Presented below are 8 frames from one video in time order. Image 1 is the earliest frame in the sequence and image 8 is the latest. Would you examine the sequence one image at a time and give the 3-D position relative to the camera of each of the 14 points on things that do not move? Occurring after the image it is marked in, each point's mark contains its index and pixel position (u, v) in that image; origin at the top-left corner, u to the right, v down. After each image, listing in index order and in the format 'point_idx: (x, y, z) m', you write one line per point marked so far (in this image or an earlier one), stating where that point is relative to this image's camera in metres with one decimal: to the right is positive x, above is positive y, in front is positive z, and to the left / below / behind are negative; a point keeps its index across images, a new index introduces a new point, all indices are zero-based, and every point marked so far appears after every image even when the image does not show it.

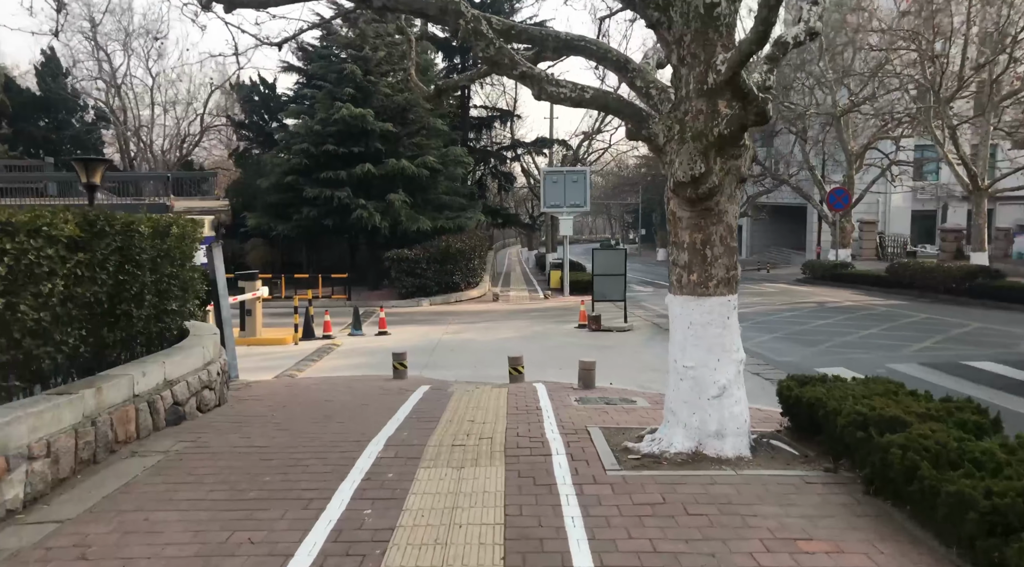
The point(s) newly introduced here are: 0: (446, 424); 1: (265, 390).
0: (-0.6, -1.3, +7.0) m
1: (-3.2, -1.4, +9.8) m
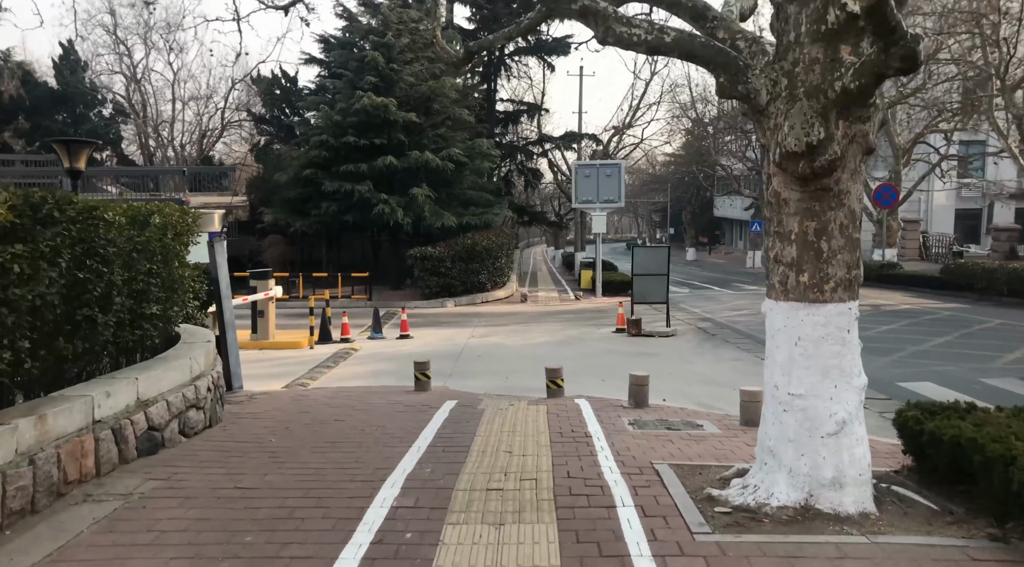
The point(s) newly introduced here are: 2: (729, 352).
0: (-0.3, -1.3, +5.7) m
1: (-2.8, -1.4, +8.6) m
2: (+3.7, -1.2, +12.9) m
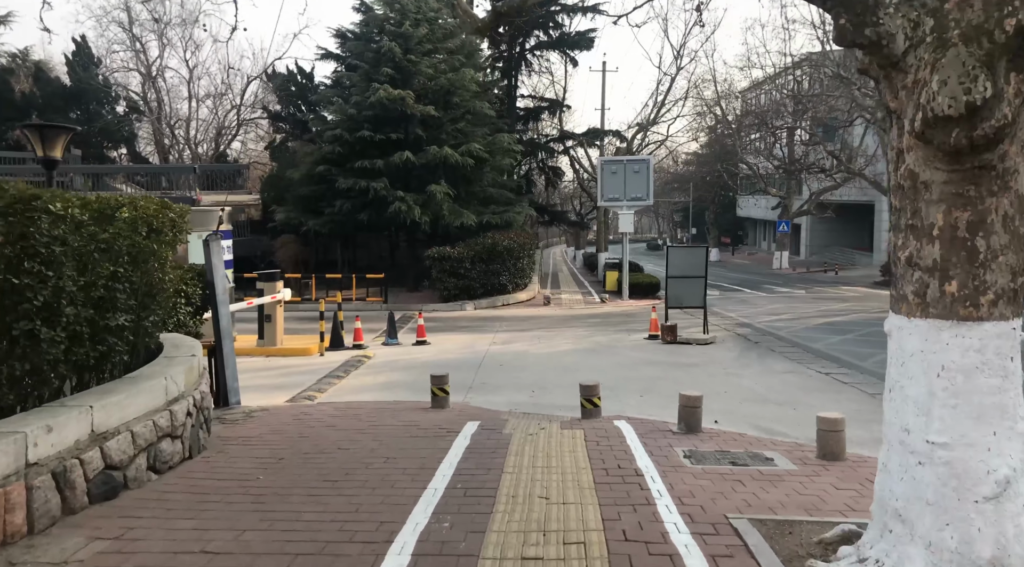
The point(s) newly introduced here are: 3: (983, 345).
0: (0.0, -1.4, +4.6) m
1: (-2.4, -1.4, +7.6) m
2: (+4.1, -1.2, +11.7) m
3: (+2.0, -0.3, +3.3) m
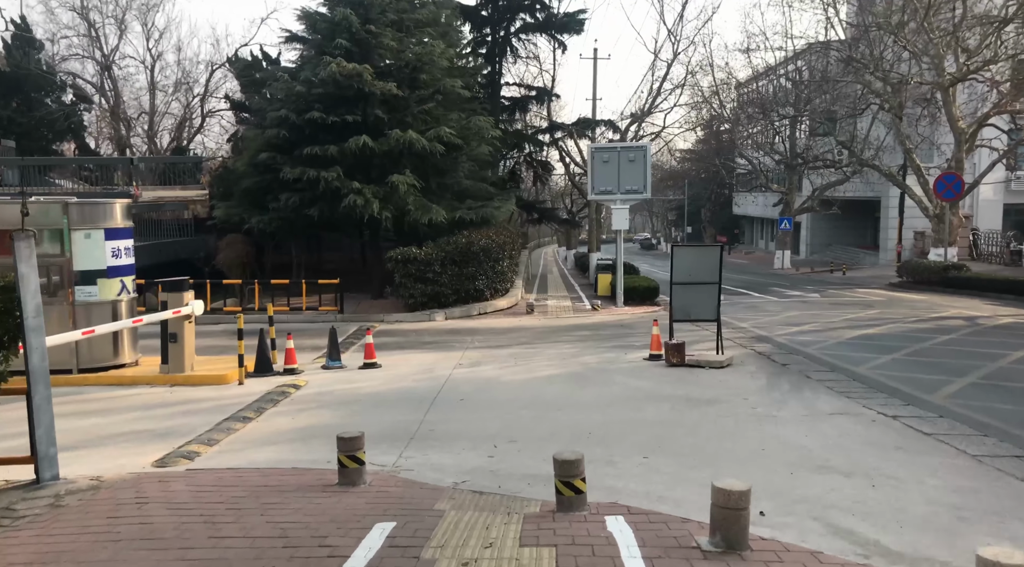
0: (-0.4, -1.5, +1.8) m
1: (-2.9, -1.6, +4.7) m
2: (+3.6, -1.3, +9.0) m
3: (+1.6, -0.4, +0.5) m
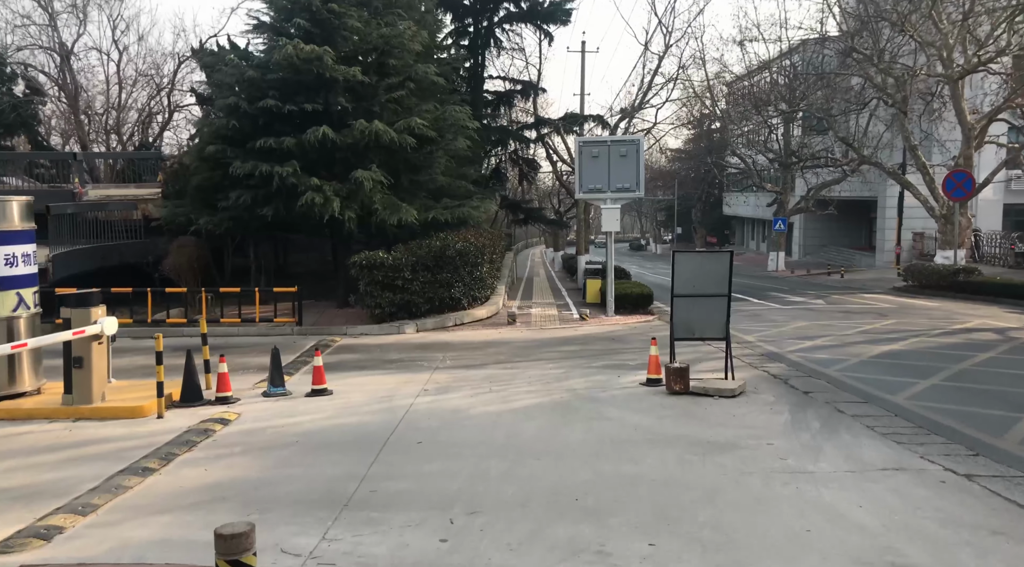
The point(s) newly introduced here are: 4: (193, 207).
0: (-0.6, -1.7, 0.0) m
1: (-3.1, -1.7, +2.9) m
2: (+3.3, -1.5, +7.2) m
3: (+1.5, -0.5, -1.3) m
4: (-7.0, +1.7, +16.7) m
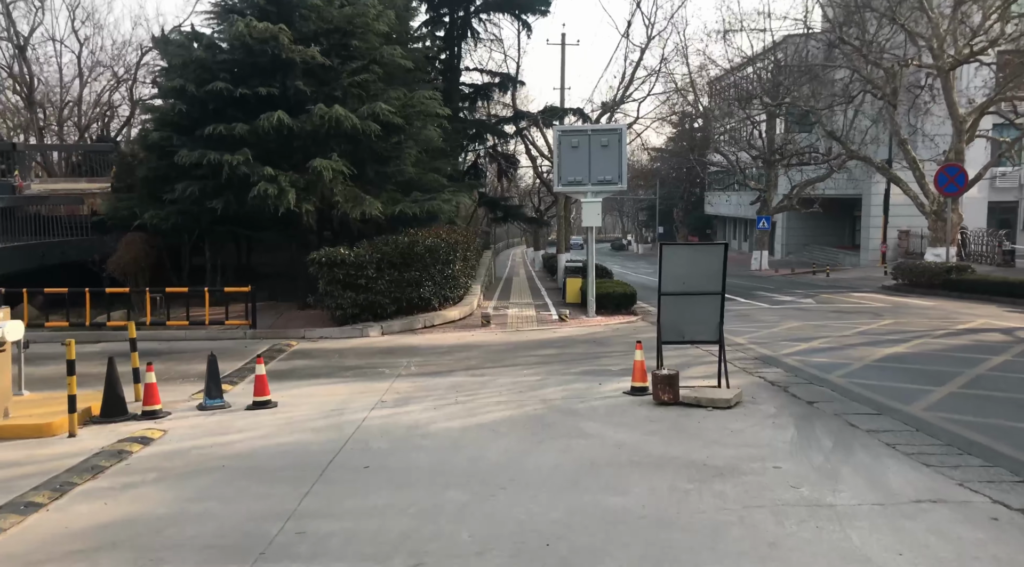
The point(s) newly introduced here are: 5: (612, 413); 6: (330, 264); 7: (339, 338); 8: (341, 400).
0: (-0.8, -1.6, -1.2) m
1: (-3.3, -1.7, +1.7) m
2: (+3.0, -1.5, +6.1) m
3: (+1.3, -0.5, -2.4) m
4: (-7.5, +1.7, +15.3) m
5: (+1.1, -1.4, +8.3) m
6: (-3.4, +0.4, +14.4) m
7: (-3.2, -1.0, +13.9) m
8: (-2.1, -1.5, +9.5) m
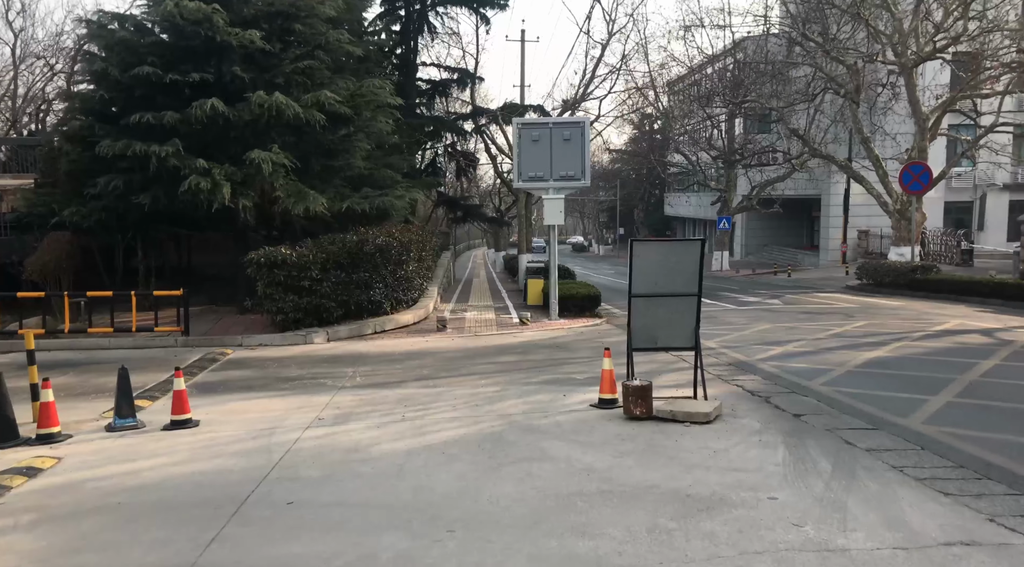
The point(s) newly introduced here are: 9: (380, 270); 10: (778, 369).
0: (-0.7, -1.6, -2.2) m
1: (-3.4, -1.7, +0.5) m
2: (+2.7, -1.4, +5.3) m
3: (+1.4, -0.5, -3.3) m
4: (-8.3, +1.6, +14.0) m
5: (+0.7, -1.4, +7.4) m
6: (-4.2, +0.3, +13.2) m
7: (-3.9, -1.0, +12.7) m
8: (-2.6, -1.5, +8.4) m
9: (-2.5, +0.3, +14.5) m
10: (+3.6, -1.2, +10.3) m
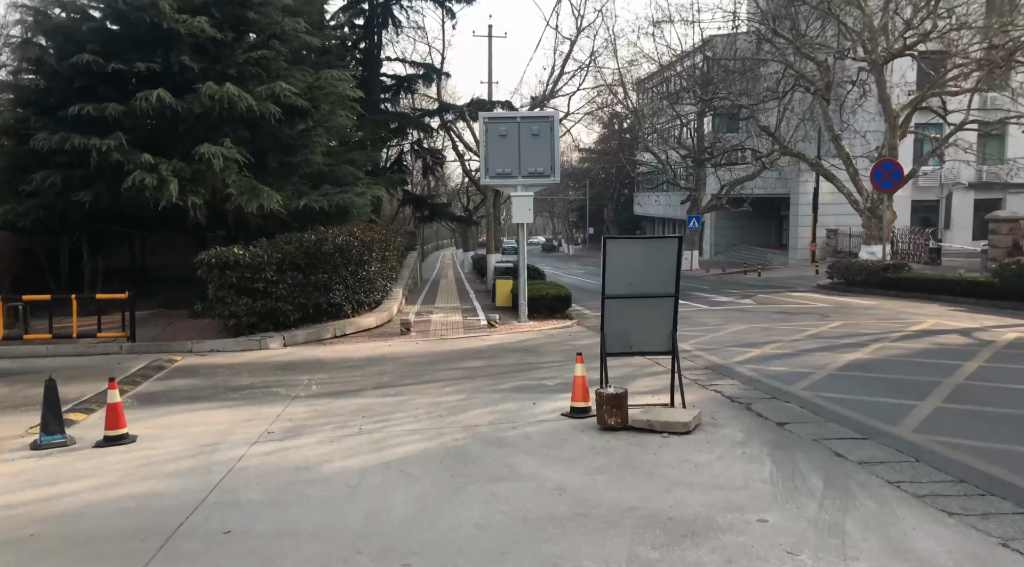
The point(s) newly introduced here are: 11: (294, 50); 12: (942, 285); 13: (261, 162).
0: (-0.7, -1.6, -2.8) m
1: (-3.5, -1.7, -0.2) m
2: (+2.5, -1.4, +4.8) m
3: (+1.5, -0.5, -3.8) m
4: (-8.9, +1.6, +13.1) m
5: (+0.3, -1.4, +6.8) m
6: (-4.7, +0.3, +12.5) m
7: (-4.4, -1.1, +12.0) m
8: (-3.0, -1.5, +7.7) m
9: (-3.1, +0.2, +13.8) m
10: (+3.2, -1.2, +9.9) m
11: (-4.3, +4.6, +15.0) m
12: (+11.3, 0.0, +20.1) m
13: (-4.6, +2.3, +14.1) m
